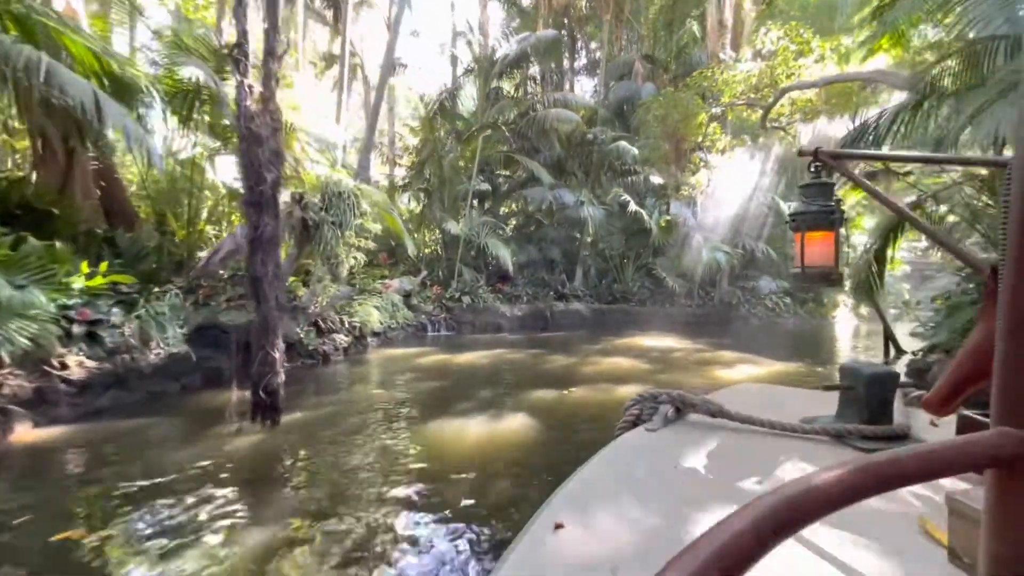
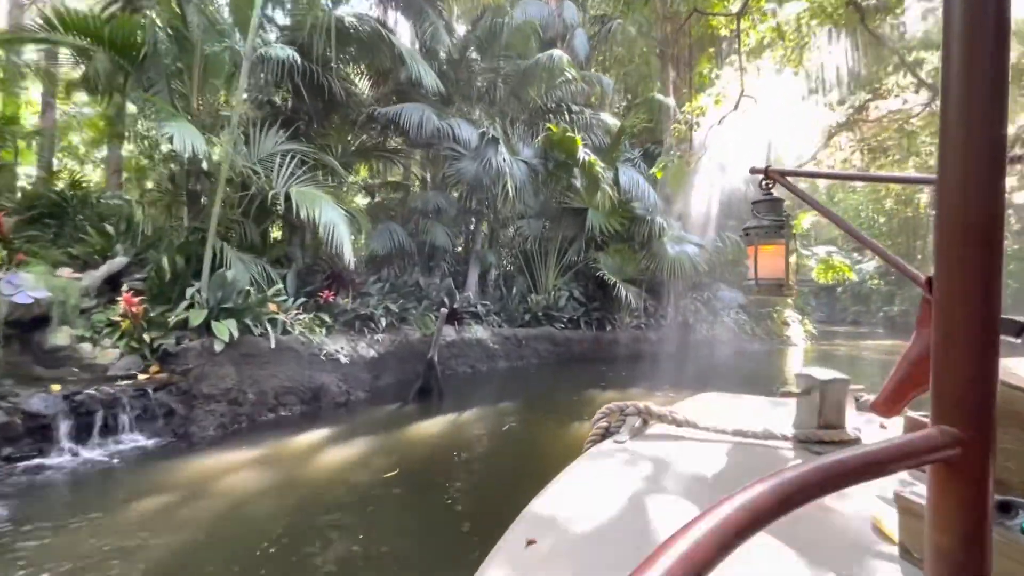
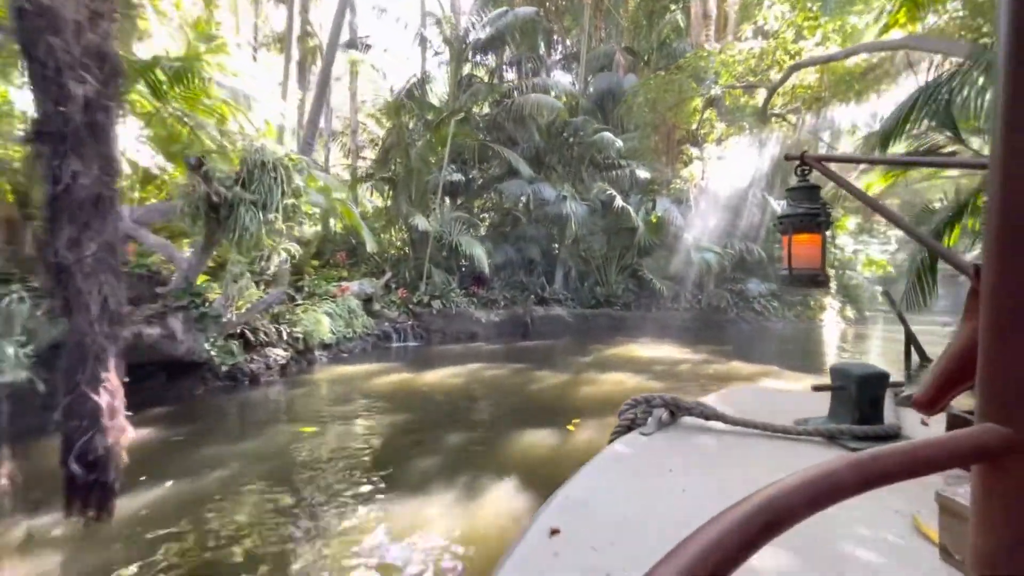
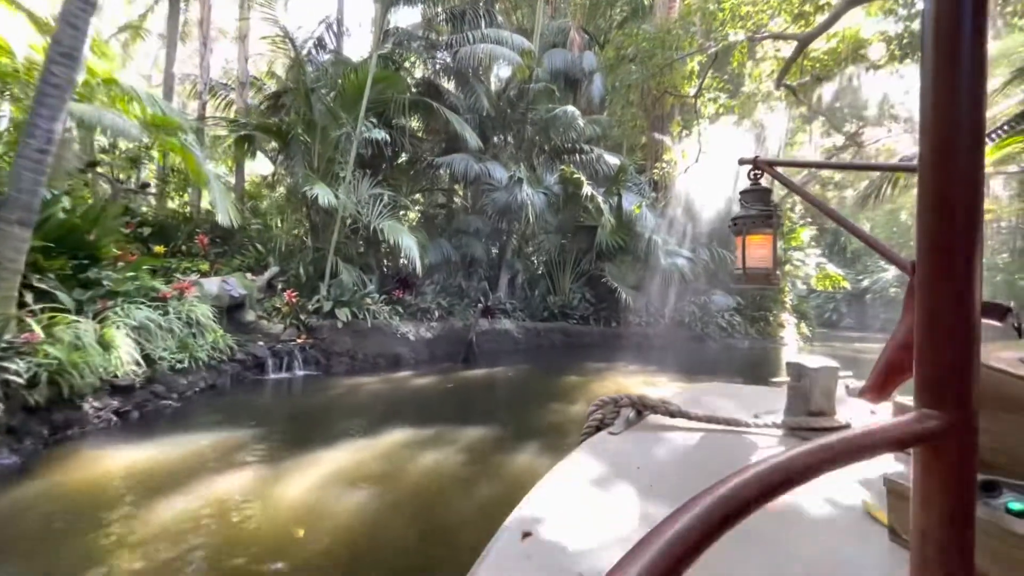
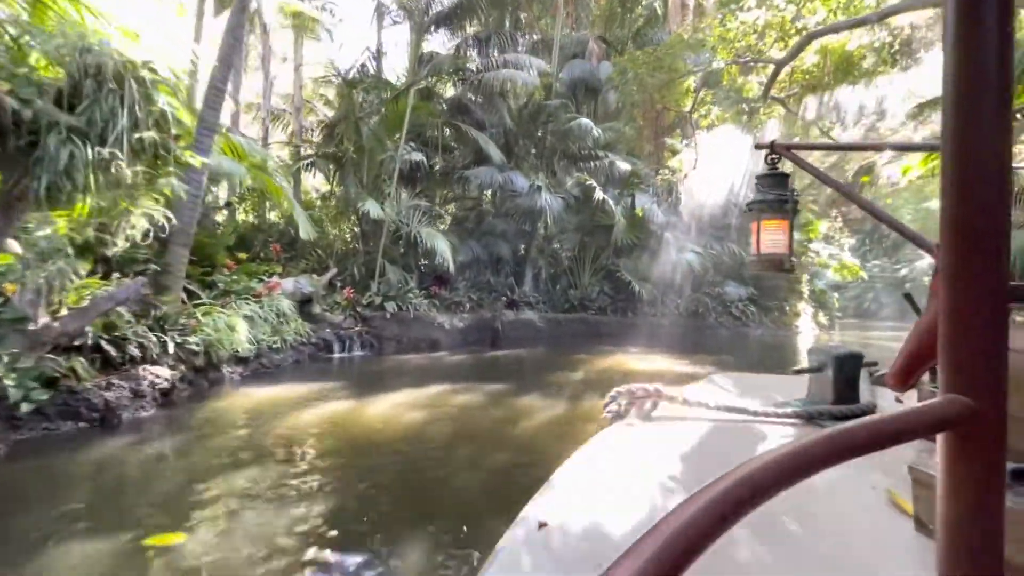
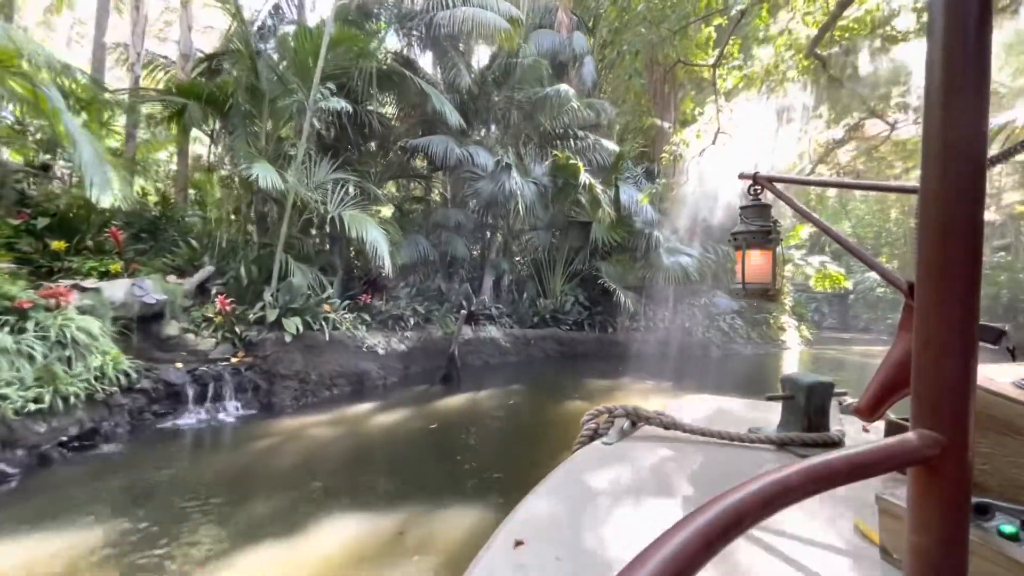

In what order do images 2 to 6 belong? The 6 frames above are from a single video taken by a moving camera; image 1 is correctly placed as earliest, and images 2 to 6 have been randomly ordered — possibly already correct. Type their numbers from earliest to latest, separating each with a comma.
3, 5, 4, 6, 2
